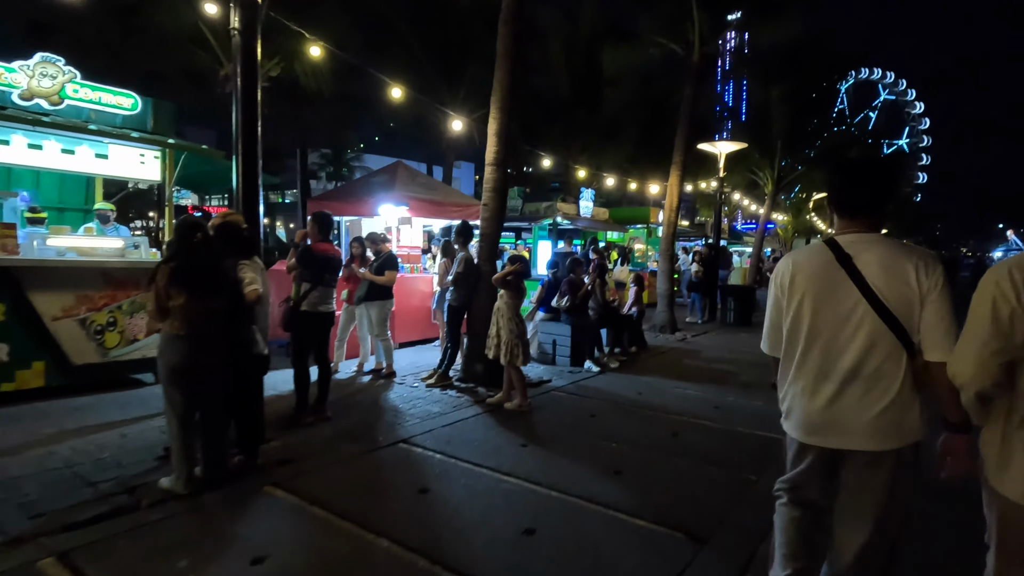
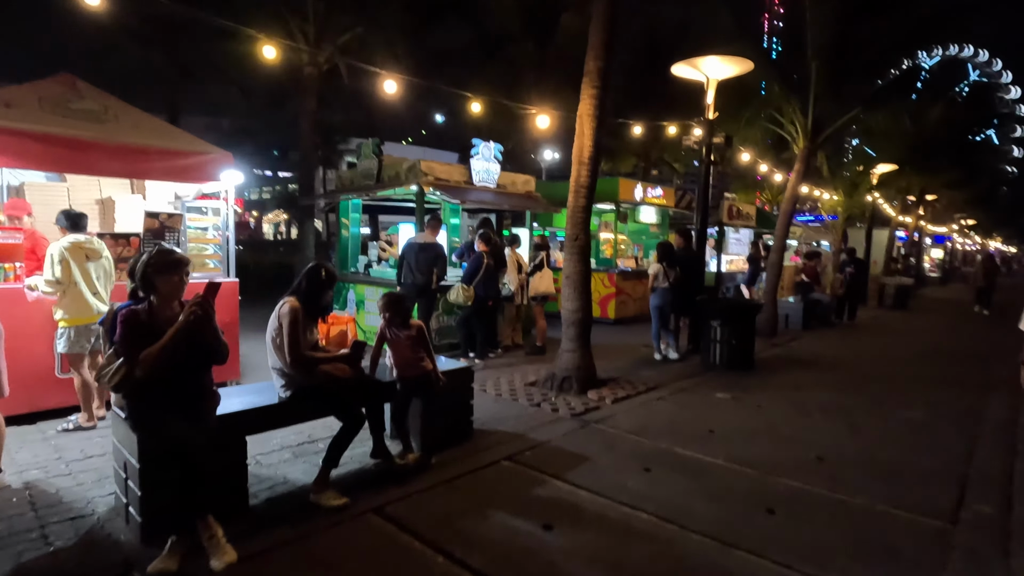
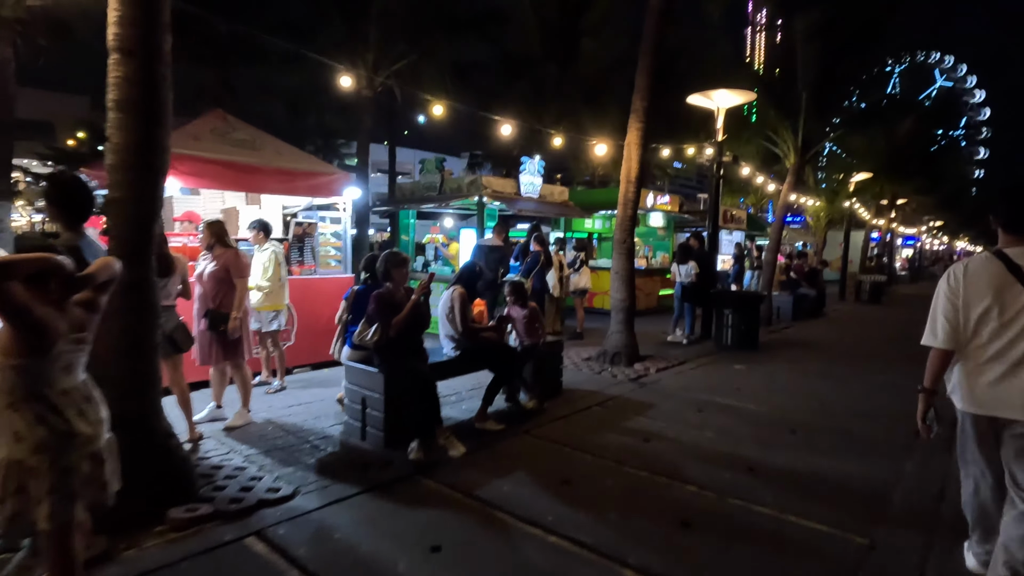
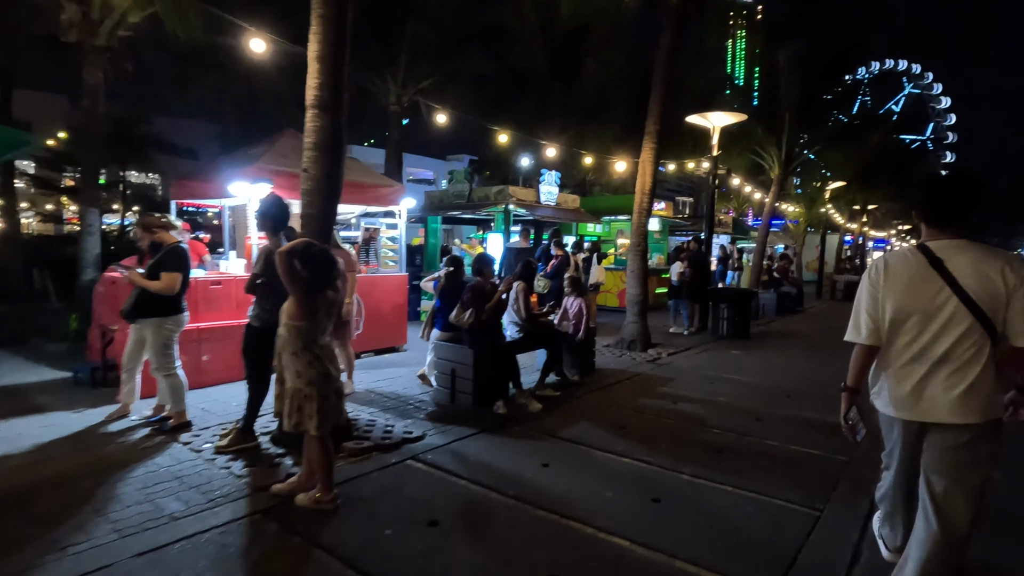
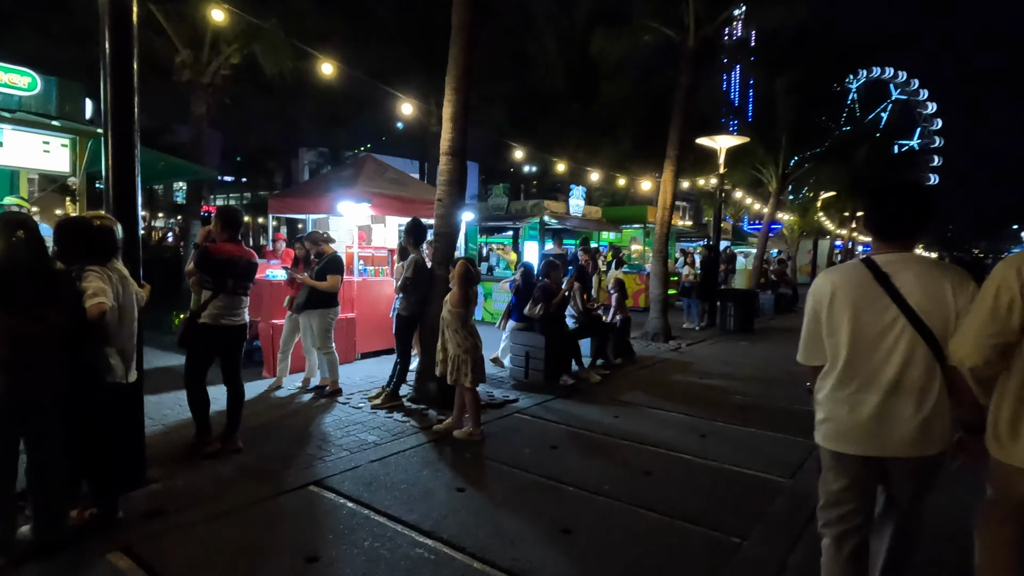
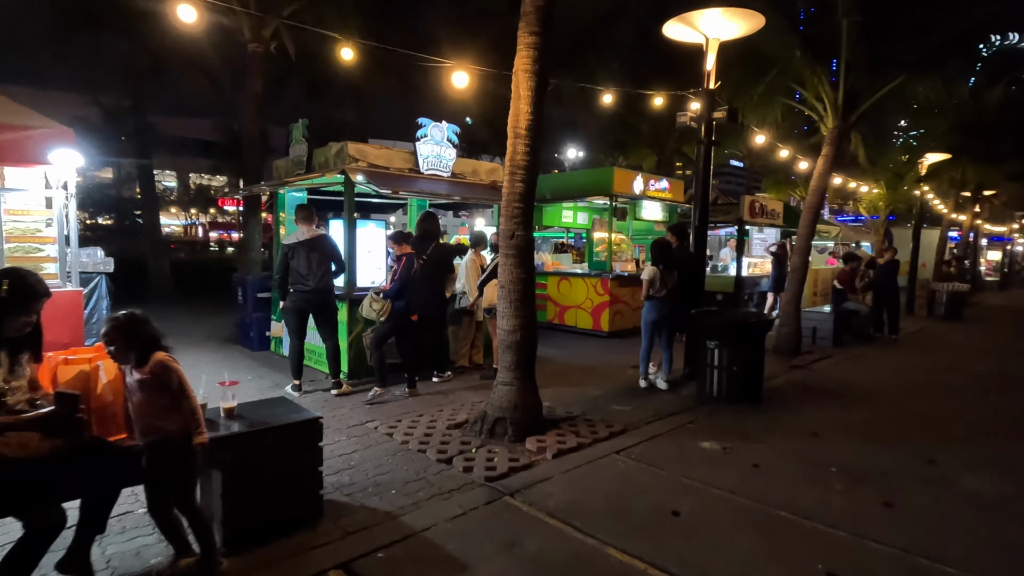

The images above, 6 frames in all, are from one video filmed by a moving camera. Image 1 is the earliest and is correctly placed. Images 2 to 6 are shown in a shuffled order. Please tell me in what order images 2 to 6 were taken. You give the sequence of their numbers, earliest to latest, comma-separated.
5, 4, 3, 2, 6
